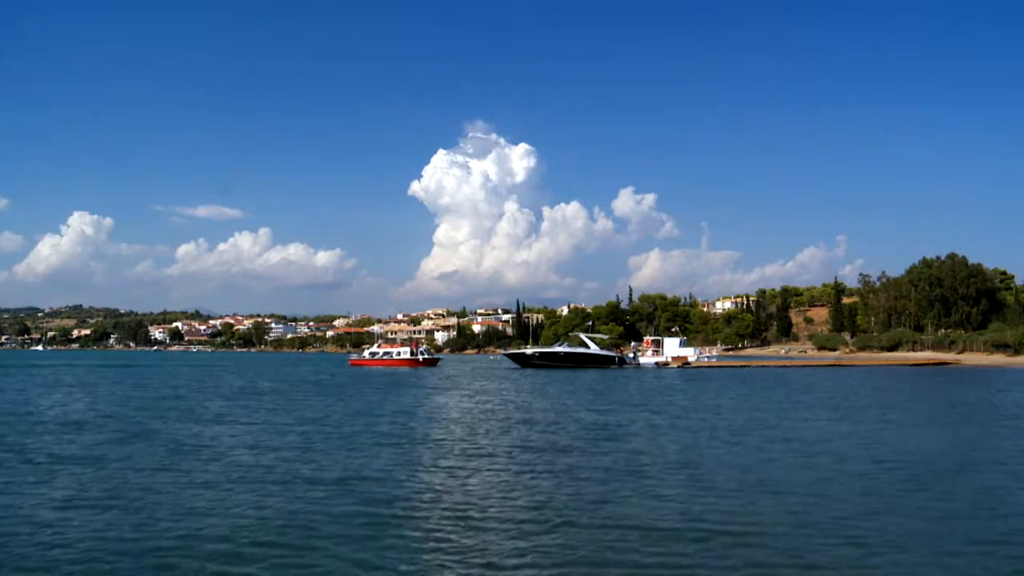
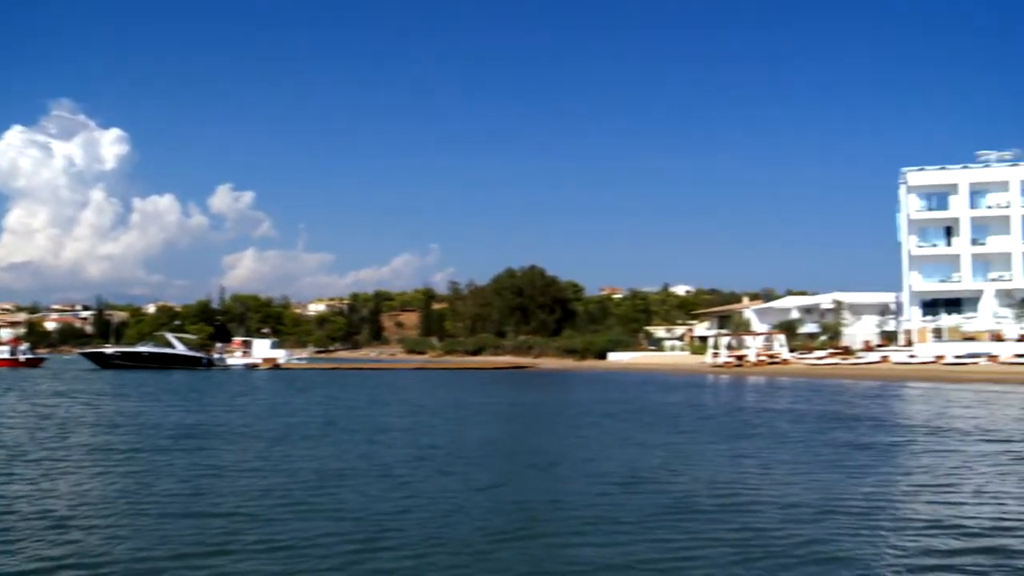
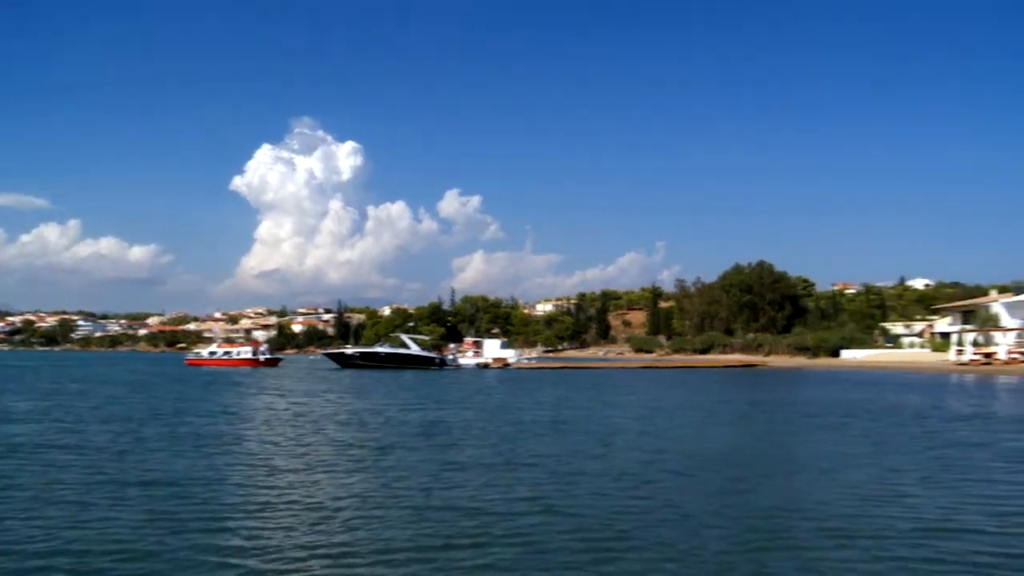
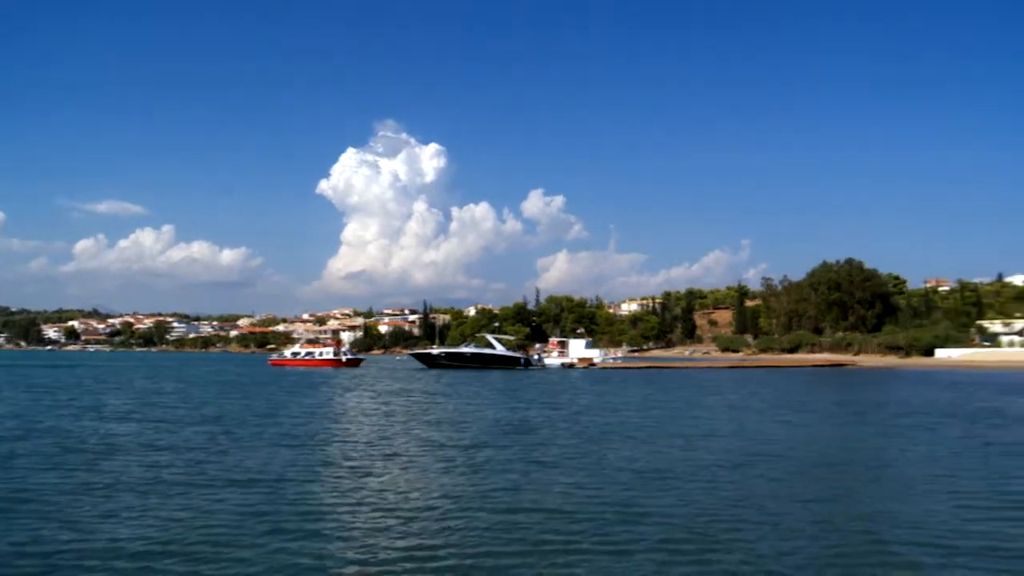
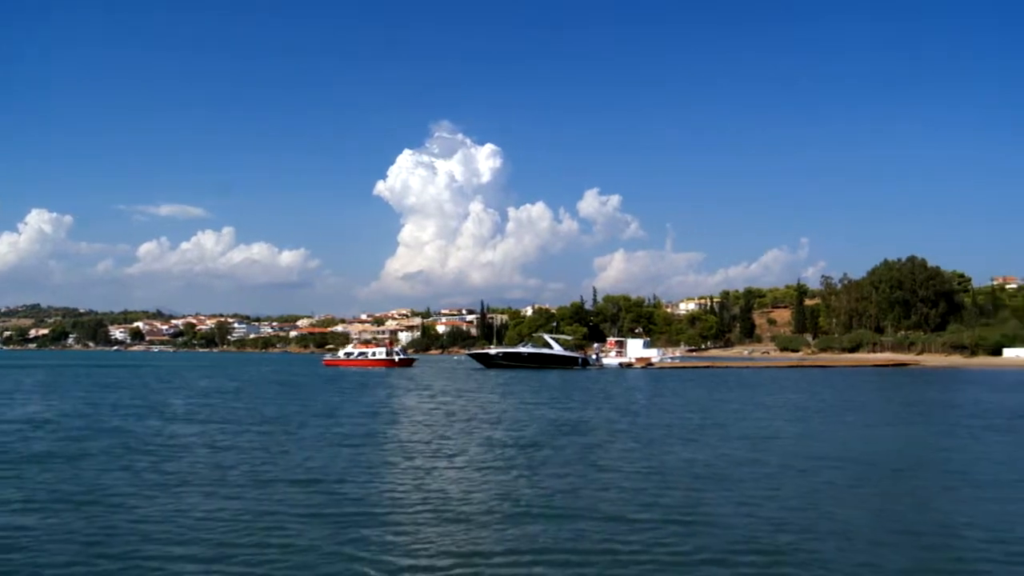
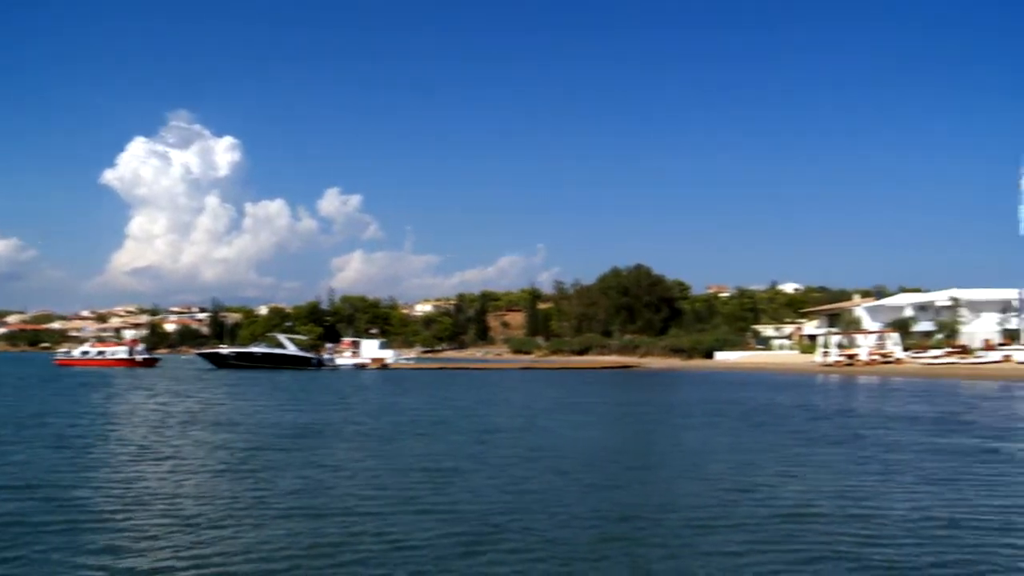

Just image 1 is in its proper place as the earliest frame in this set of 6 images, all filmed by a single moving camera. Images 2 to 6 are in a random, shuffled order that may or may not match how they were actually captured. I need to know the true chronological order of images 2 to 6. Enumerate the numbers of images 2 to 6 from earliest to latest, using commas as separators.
5, 4, 3, 6, 2
